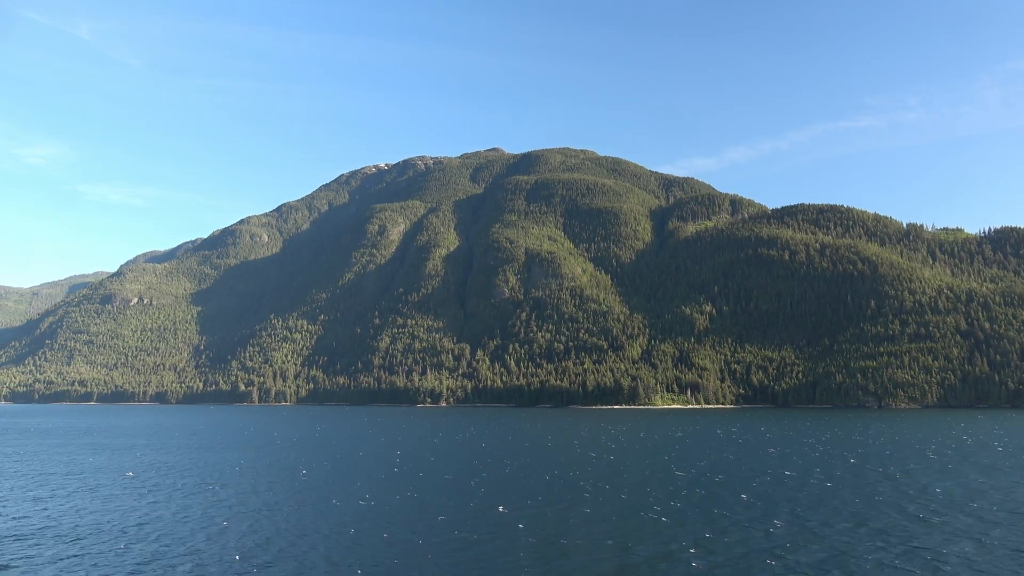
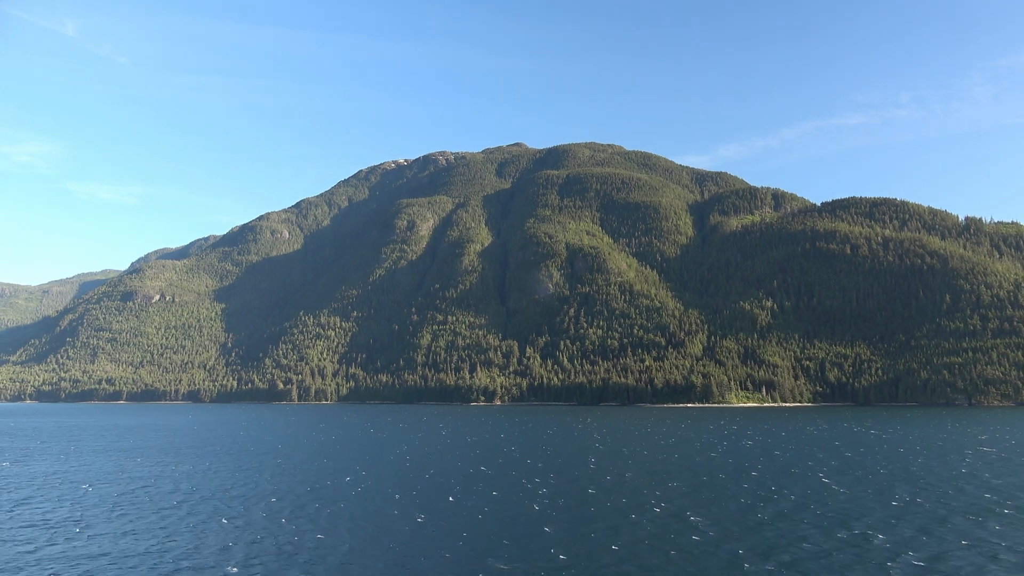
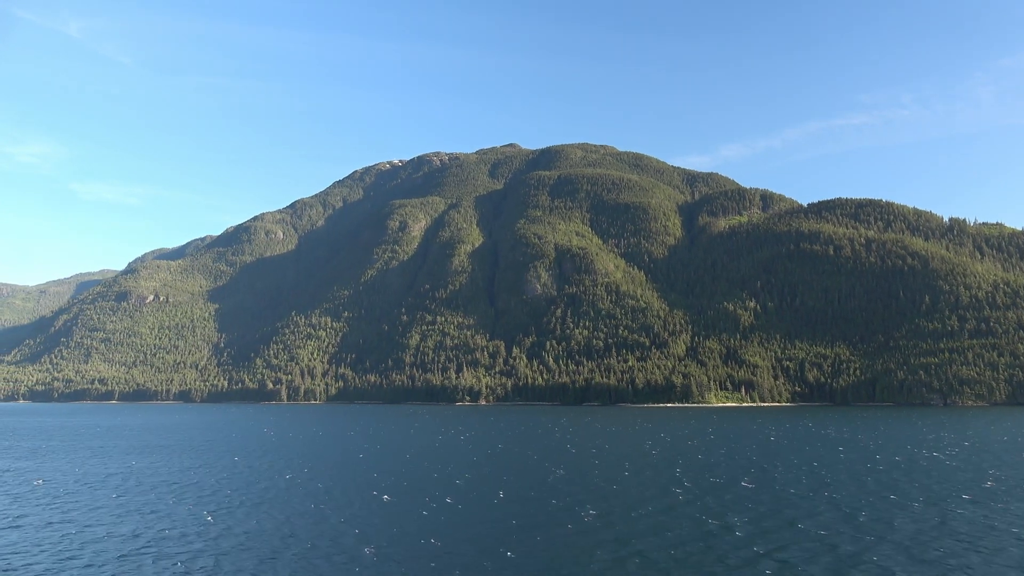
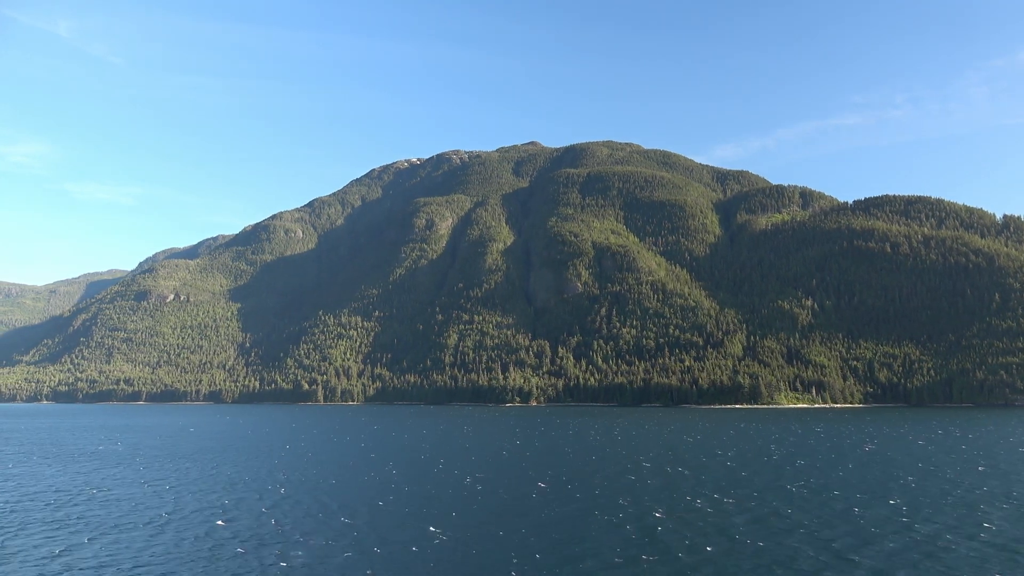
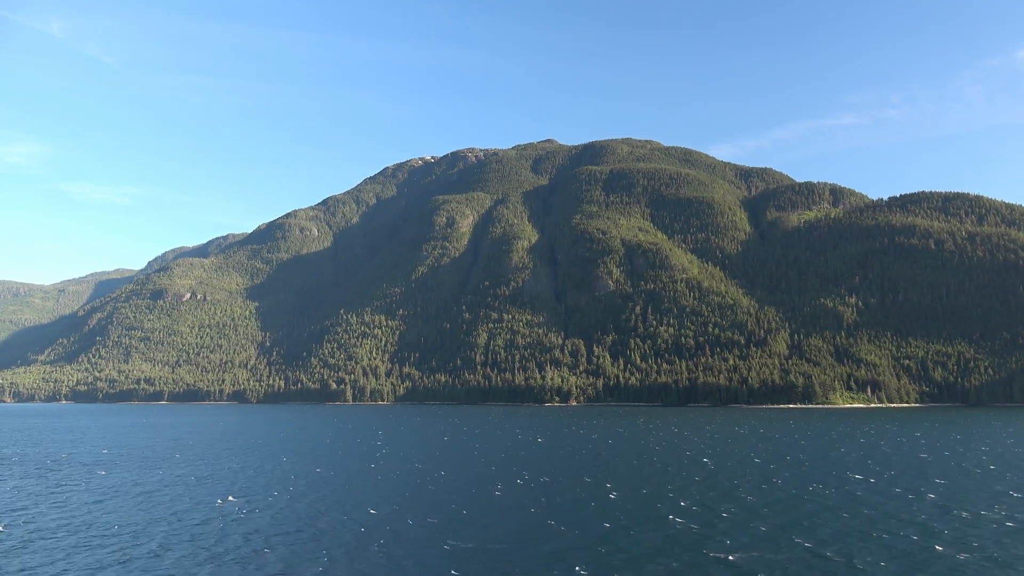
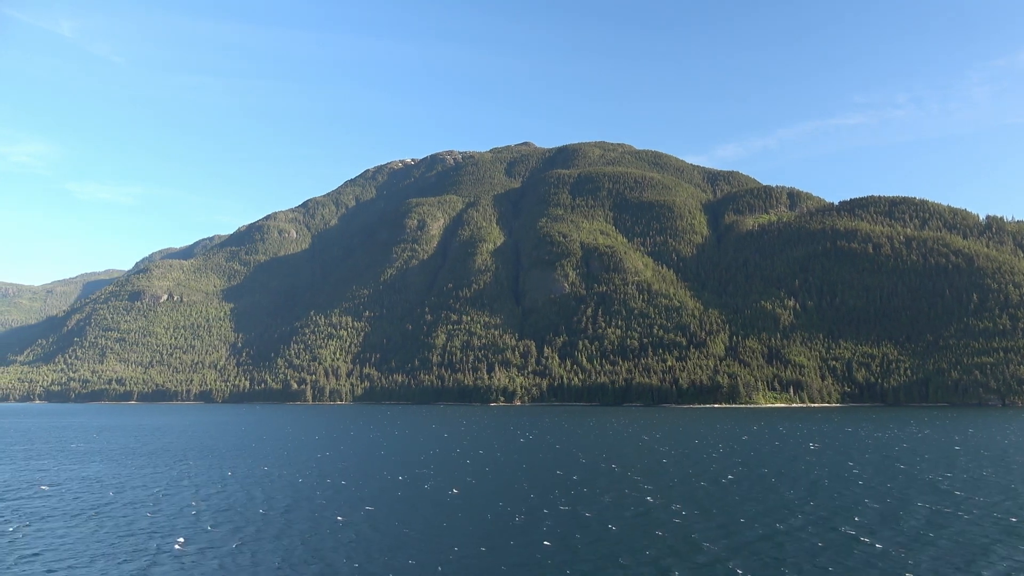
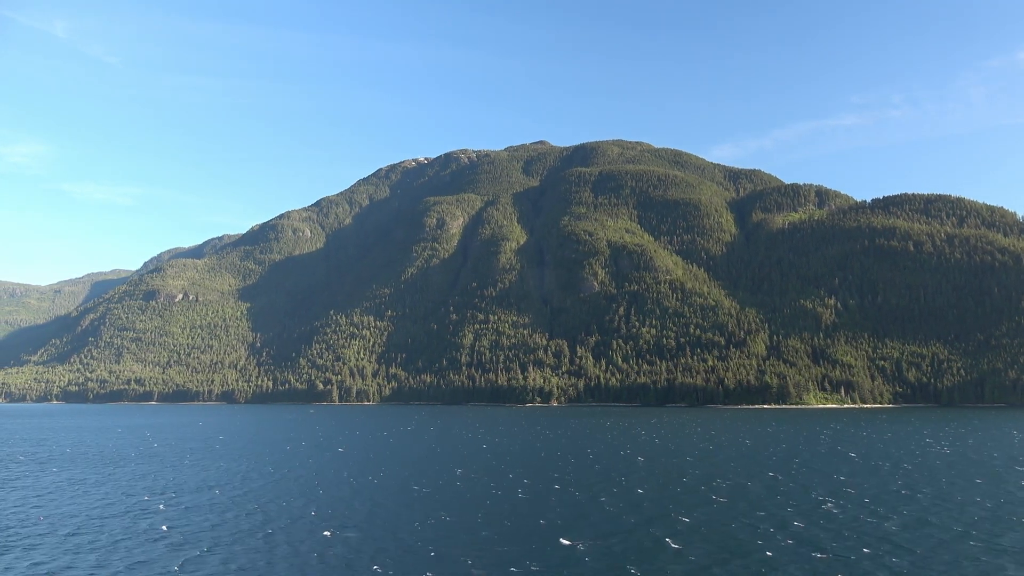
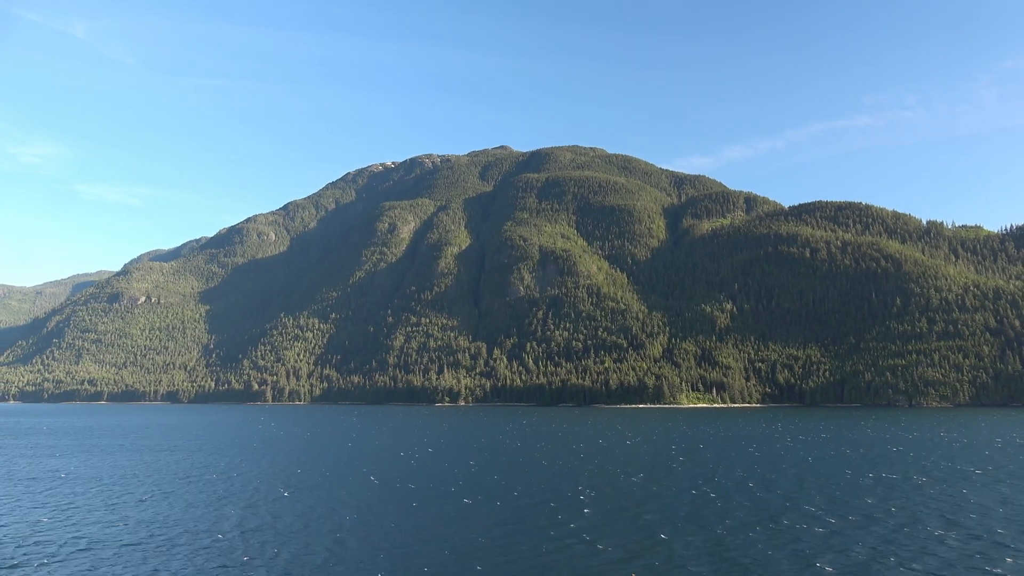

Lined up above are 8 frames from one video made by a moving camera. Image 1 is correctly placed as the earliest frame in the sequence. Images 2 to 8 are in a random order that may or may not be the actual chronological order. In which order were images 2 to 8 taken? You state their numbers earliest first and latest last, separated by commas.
8, 3, 2, 6, 4, 7, 5
